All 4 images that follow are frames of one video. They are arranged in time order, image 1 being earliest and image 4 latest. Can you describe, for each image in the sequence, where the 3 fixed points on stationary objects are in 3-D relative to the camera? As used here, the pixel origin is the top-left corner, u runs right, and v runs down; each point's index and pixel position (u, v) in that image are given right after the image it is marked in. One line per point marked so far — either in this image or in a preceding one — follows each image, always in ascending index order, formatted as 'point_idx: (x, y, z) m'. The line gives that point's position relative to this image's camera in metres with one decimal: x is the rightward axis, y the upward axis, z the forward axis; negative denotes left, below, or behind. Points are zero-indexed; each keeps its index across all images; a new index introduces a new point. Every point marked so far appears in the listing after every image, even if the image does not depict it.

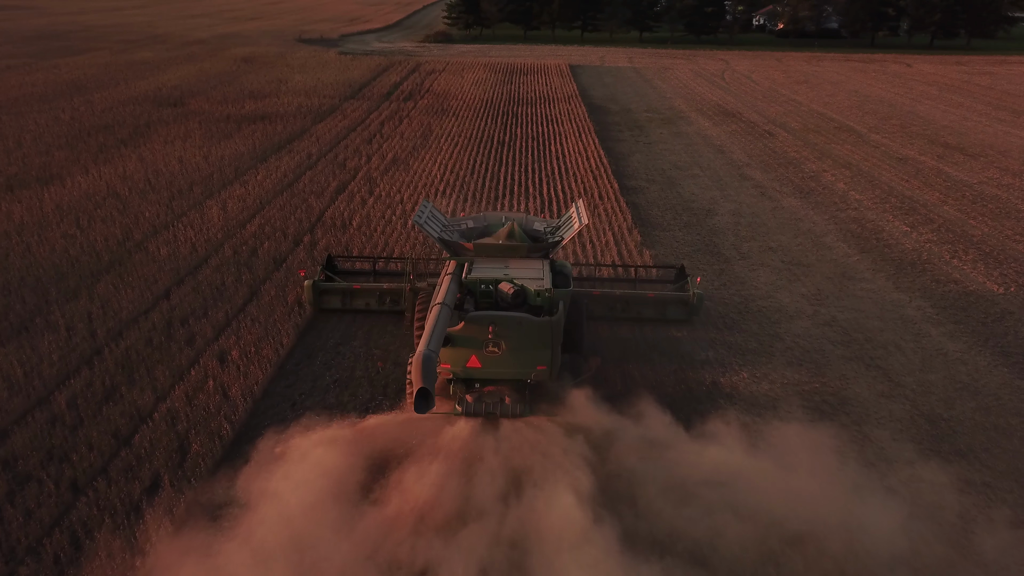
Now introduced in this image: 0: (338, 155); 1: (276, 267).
0: (-4.9, +3.7, +18.1) m
1: (-4.1, +0.4, +11.2) m
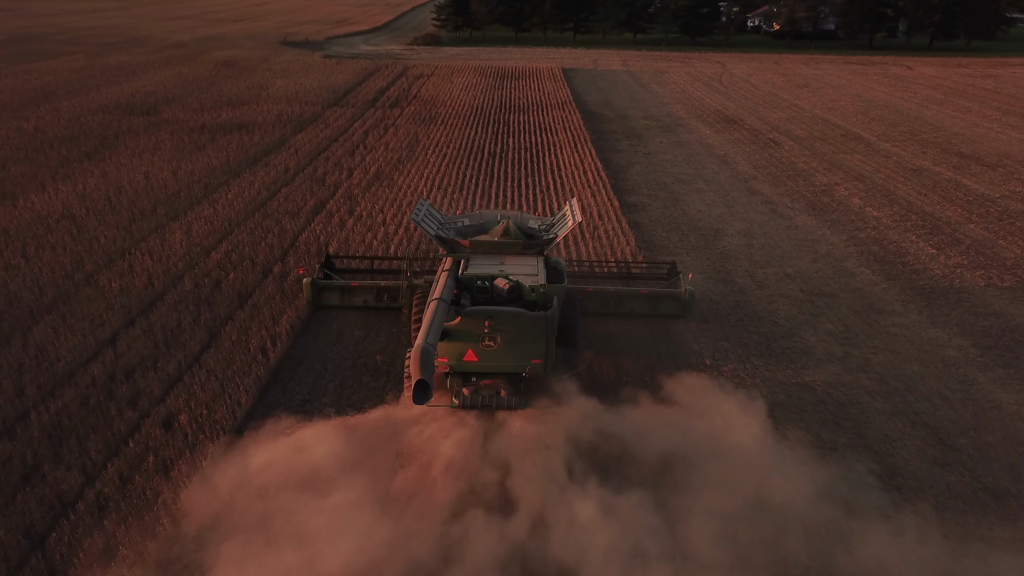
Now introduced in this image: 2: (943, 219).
0: (-5.1, +3.1, +16.9) m
1: (-4.2, -0.2, +10.0) m
2: (+9.4, +1.5, +14.1) m
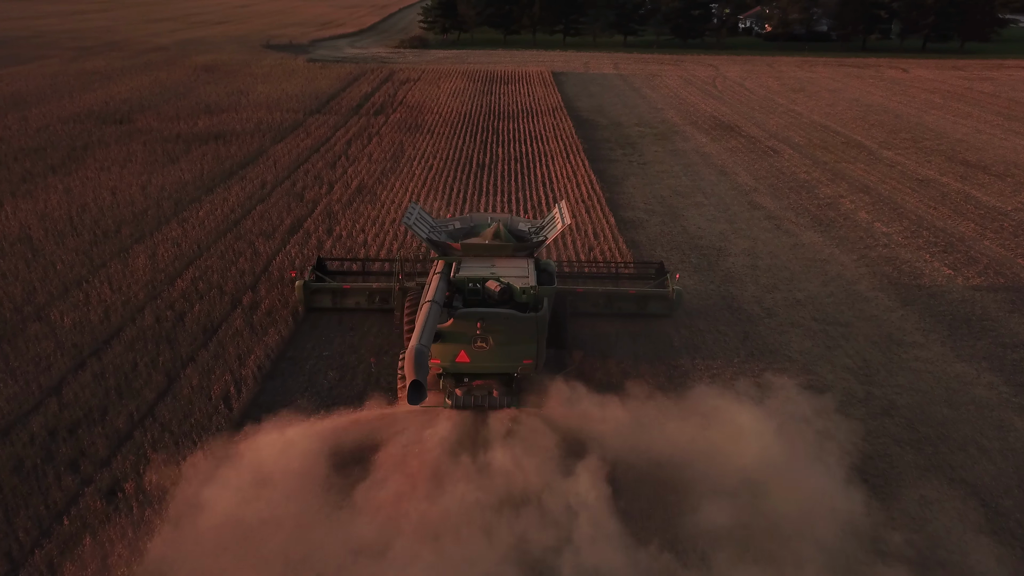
0: (-5.3, +2.6, +16.0) m
1: (-4.3, -0.7, +9.1) m
2: (+9.2, +1.1, +13.4) m
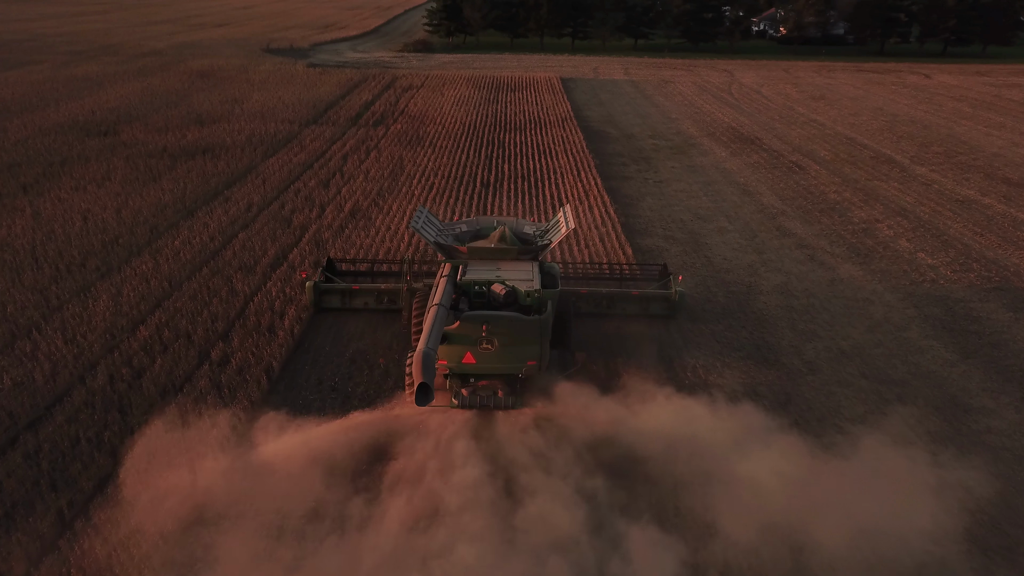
0: (-5.2, +1.9, +14.8) m
1: (-4.3, -1.4, +7.9) m
2: (+9.3, +0.4, +12.1) m
